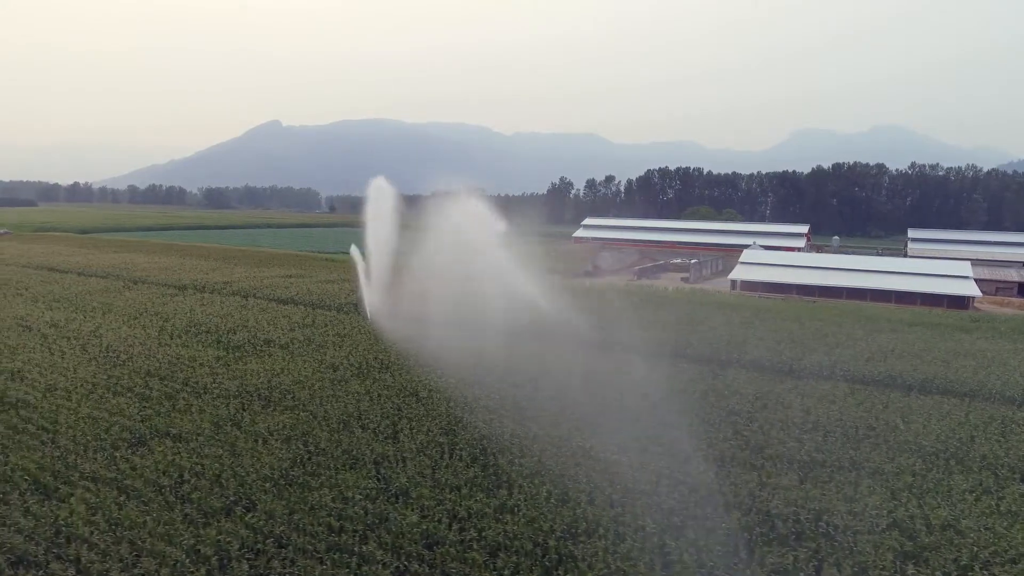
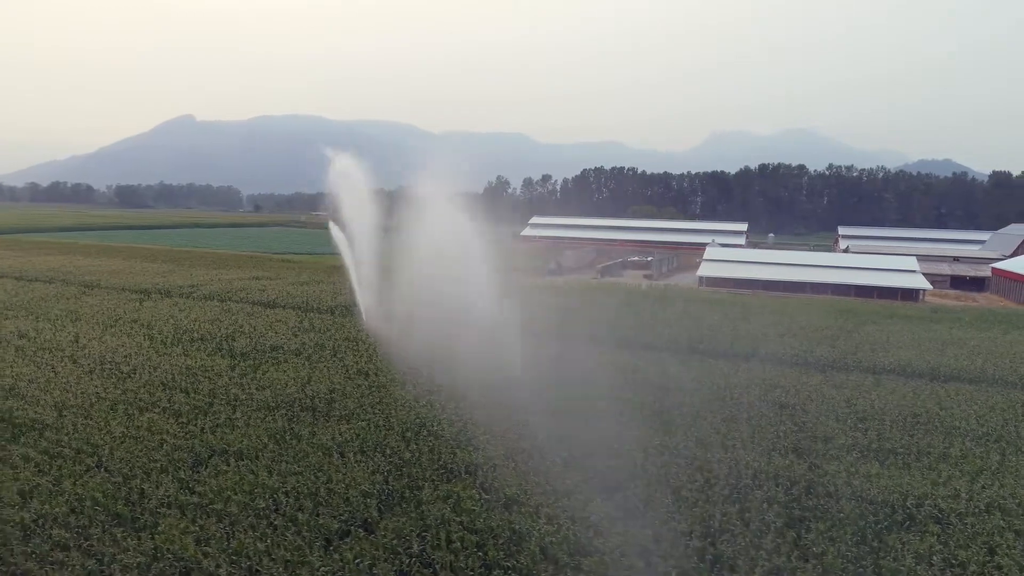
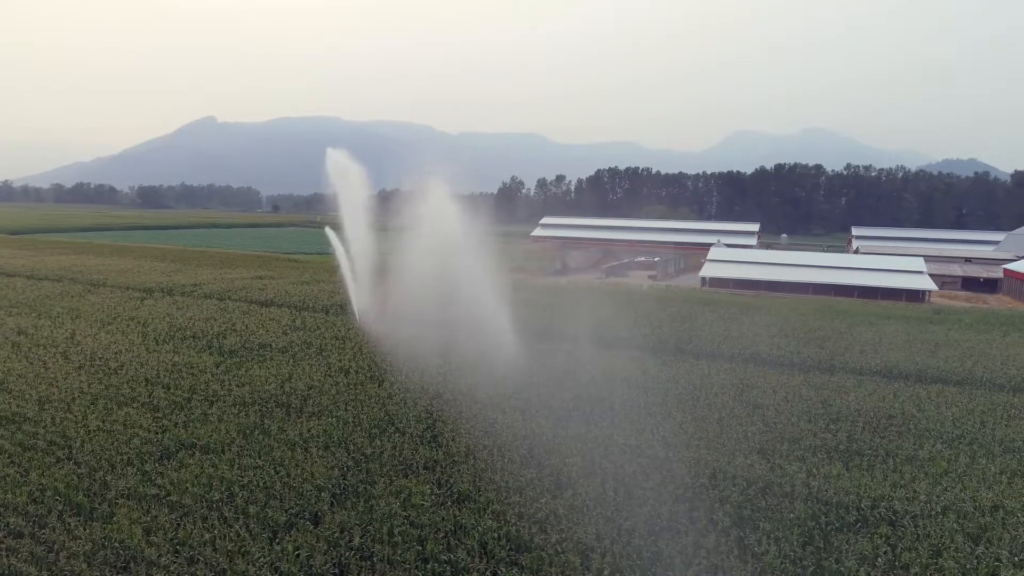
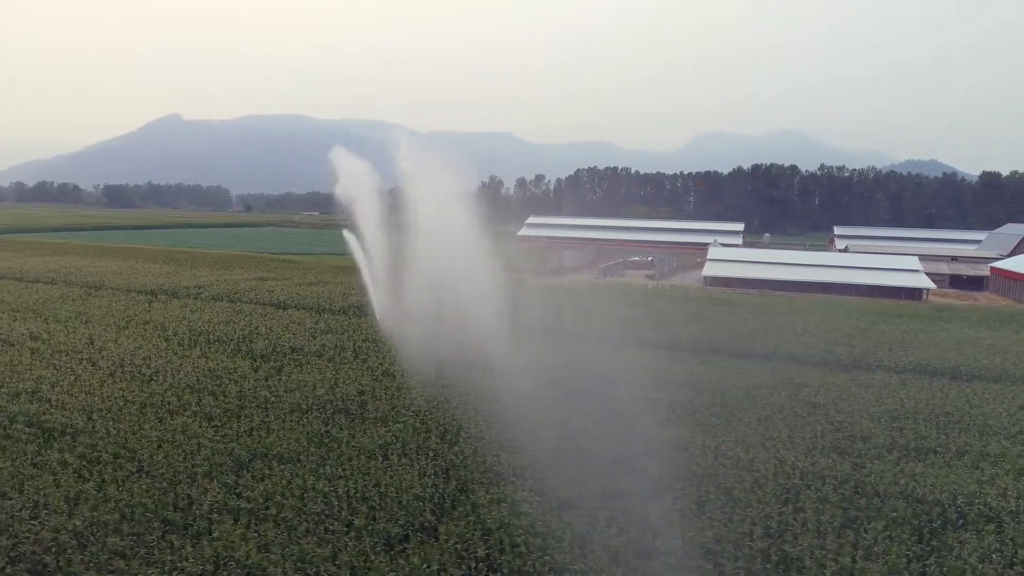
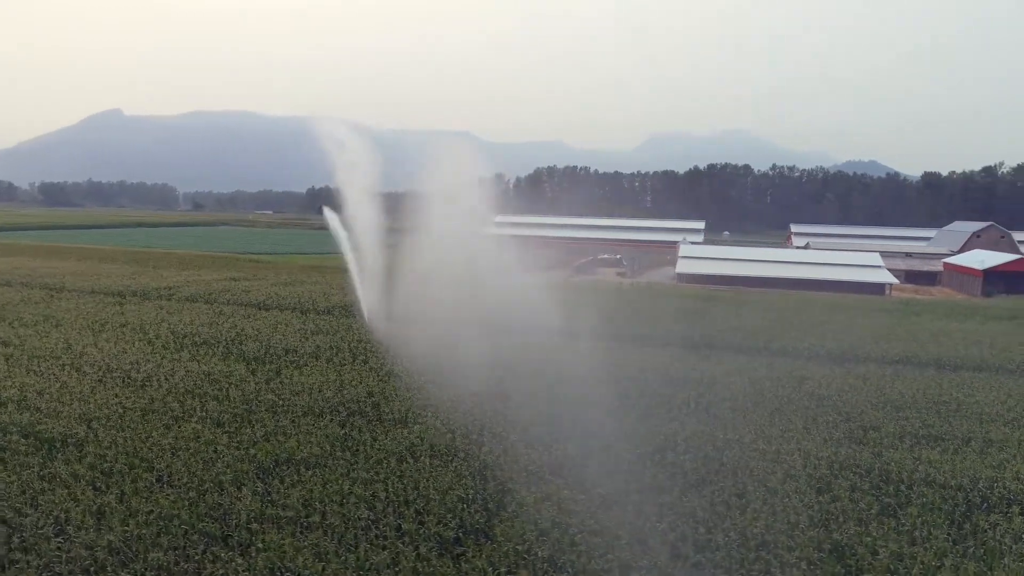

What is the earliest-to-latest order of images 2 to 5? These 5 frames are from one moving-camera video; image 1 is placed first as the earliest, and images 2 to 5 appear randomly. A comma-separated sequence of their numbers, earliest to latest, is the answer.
3, 2, 4, 5
